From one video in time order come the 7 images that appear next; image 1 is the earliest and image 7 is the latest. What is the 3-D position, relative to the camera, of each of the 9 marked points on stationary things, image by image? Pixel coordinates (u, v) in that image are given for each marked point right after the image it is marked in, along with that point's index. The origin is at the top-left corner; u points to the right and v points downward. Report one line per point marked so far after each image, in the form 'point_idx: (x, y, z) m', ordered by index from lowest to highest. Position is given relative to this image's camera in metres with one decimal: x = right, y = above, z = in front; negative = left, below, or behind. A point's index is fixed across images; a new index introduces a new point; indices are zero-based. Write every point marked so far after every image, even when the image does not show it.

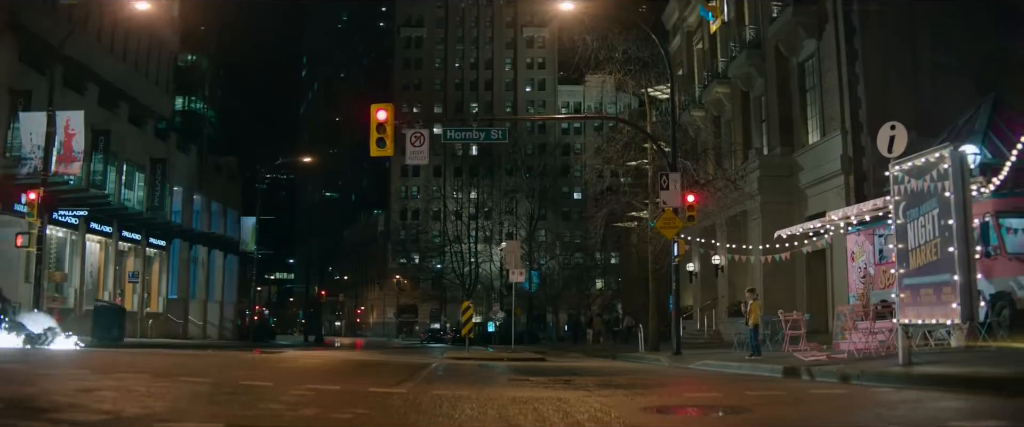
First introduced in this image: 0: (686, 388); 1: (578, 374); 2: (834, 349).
0: (+2.3, -2.4, +11.1) m
1: (+1.1, -2.7, +14.2) m
2: (+6.9, -2.8, +17.7) m
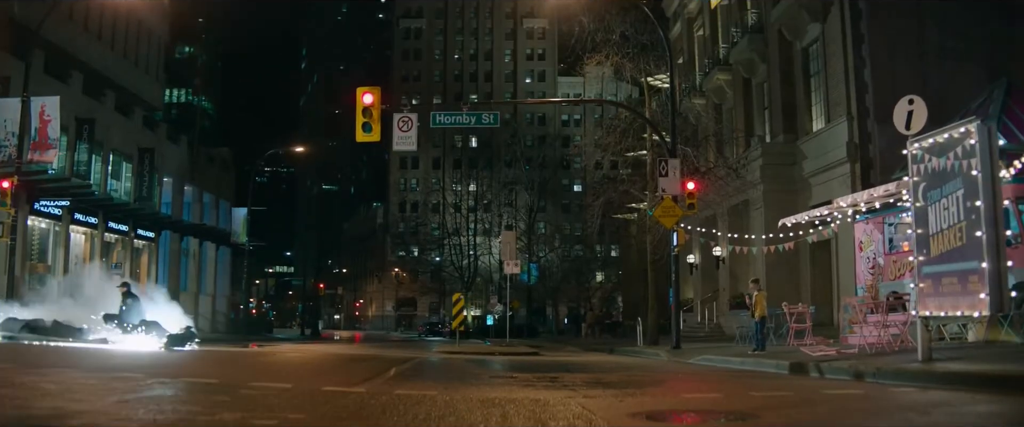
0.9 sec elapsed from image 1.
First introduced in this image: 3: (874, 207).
0: (+2.1, -2.1, +10.2) m
1: (+0.9, -2.5, +13.3) m
2: (+6.7, -2.6, +16.8) m
3: (+7.7, +0.2, +17.7) m
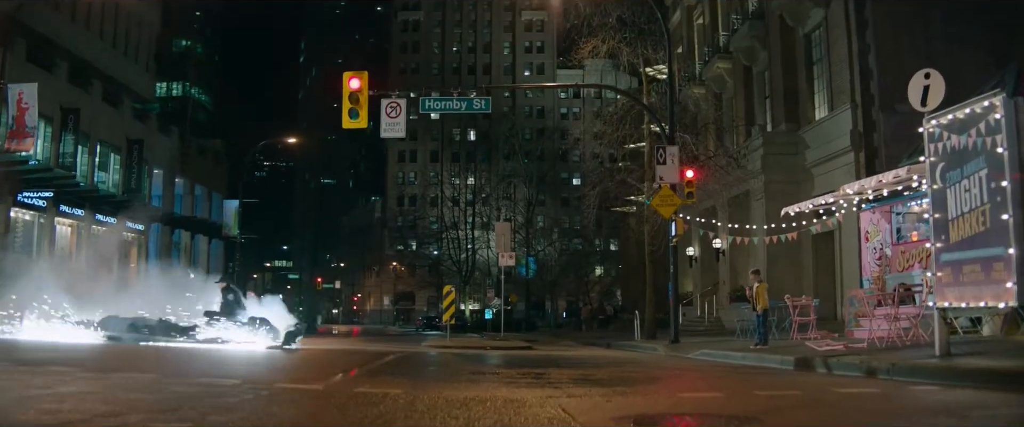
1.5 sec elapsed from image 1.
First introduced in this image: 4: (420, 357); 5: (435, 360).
0: (+1.9, -1.9, +9.4) m
1: (+0.7, -2.3, +12.5) m
2: (+6.5, -2.3, +16.1) m
3: (+7.5, +0.4, +16.9) m
4: (-1.6, -2.6, +15.0) m
5: (-1.3, -2.5, +14.3) m
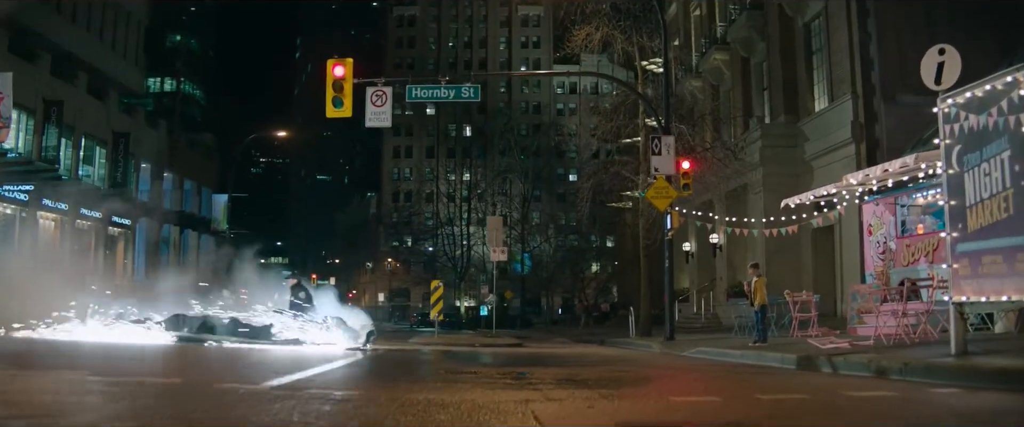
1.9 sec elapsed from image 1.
0: (+1.7, -1.8, +8.7) m
1: (+0.5, -2.1, +11.8) m
2: (+6.2, -2.2, +15.4) m
3: (+7.2, +0.5, +16.3) m
4: (-1.8, -2.4, +14.3) m
5: (-1.6, -2.3, +13.6) m
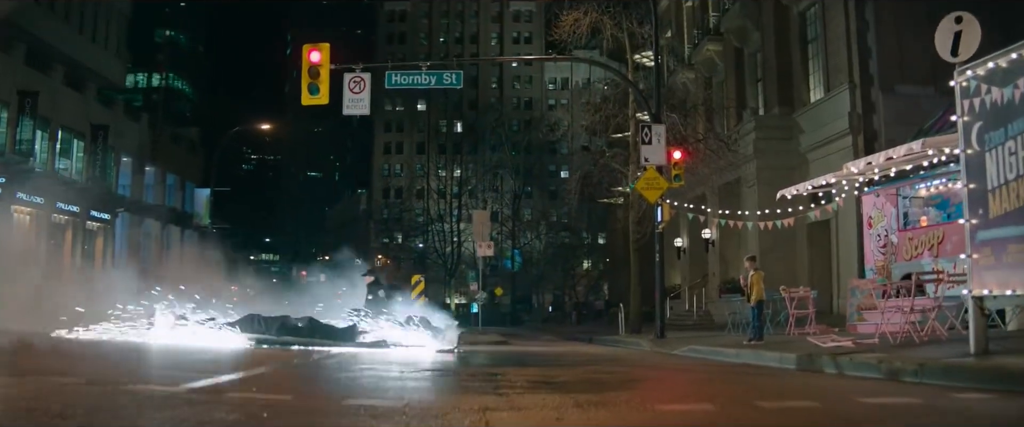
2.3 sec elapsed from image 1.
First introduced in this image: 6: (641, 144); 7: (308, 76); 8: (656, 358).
0: (+1.4, -1.7, +7.9) m
1: (+0.2, -2.0, +11.0) m
2: (+5.9, -2.0, +14.6) m
3: (+6.9, +0.7, +15.5) m
4: (-2.1, -2.3, +13.4) m
5: (-1.9, -2.2, +12.8) m
6: (+2.9, +1.6, +19.0) m
7: (-4.6, +3.1, +19.0) m
8: (+2.3, -2.3, +13.5) m
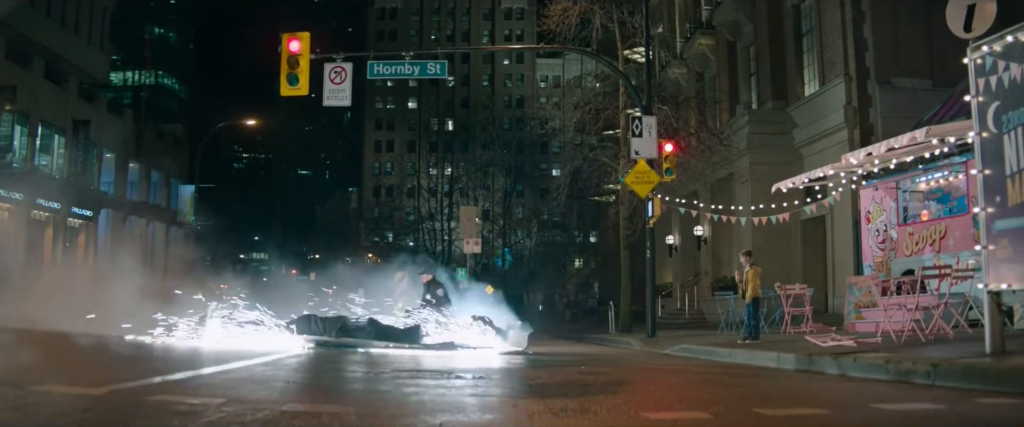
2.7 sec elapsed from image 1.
0: (+1.2, -1.6, +7.3) m
1: (0.0, -1.9, +10.4) m
2: (+5.7, -1.9, +14.0) m
3: (+6.6, +0.8, +14.9) m
4: (-2.4, -2.1, +12.8) m
5: (-2.1, -2.1, +12.1) m
6: (+2.6, +1.7, +18.4) m
7: (-4.9, +3.2, +18.4) m
8: (+2.1, -2.2, +12.9) m
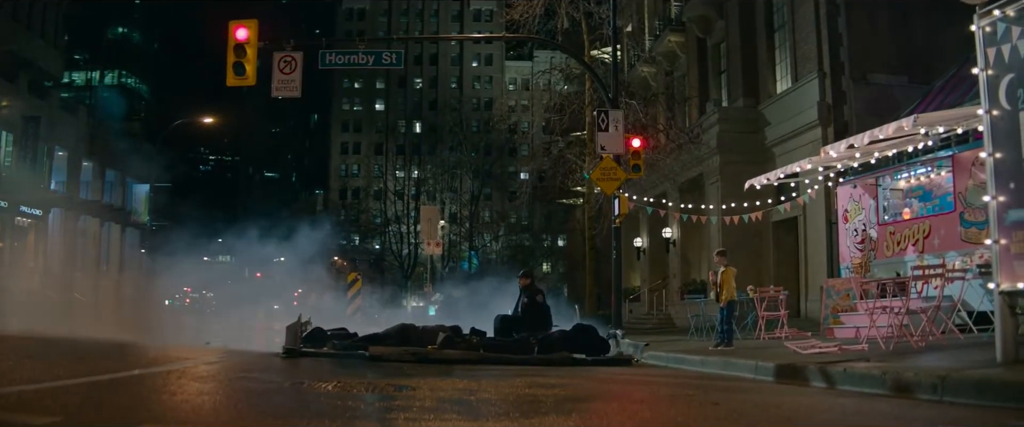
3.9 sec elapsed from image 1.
0: (+0.8, -1.5, +6.3) m
1: (-0.6, -1.8, +9.3) m
2: (+5.0, -1.9, +13.2) m
3: (+5.9, +0.8, +14.1) m
4: (-3.0, -2.1, +11.6) m
5: (-2.7, -2.0, +11.0) m
6: (+1.8, +1.7, +17.5) m
7: (-5.7, +3.3, +17.2) m
8: (+1.4, -2.2, +12.0) m
